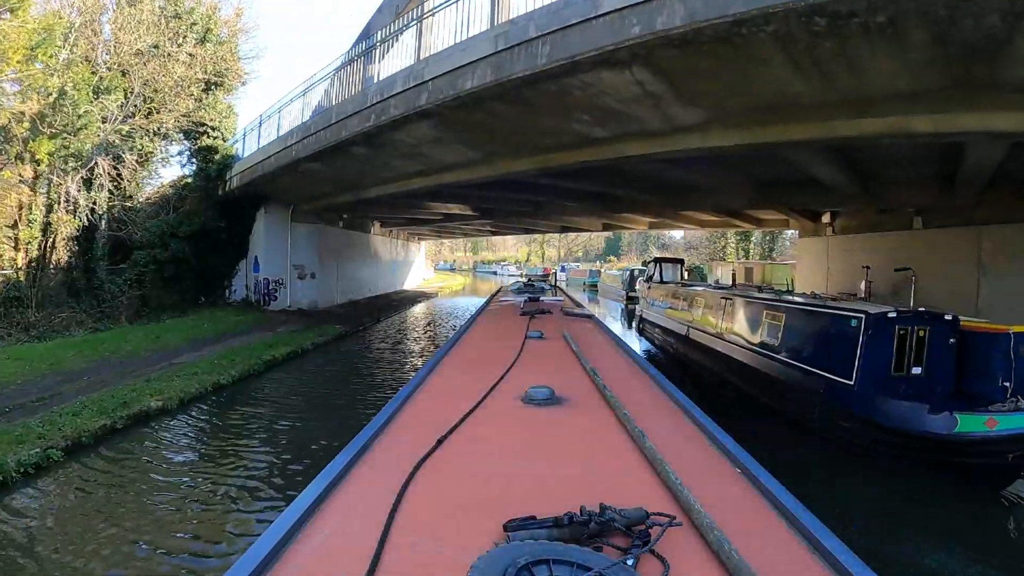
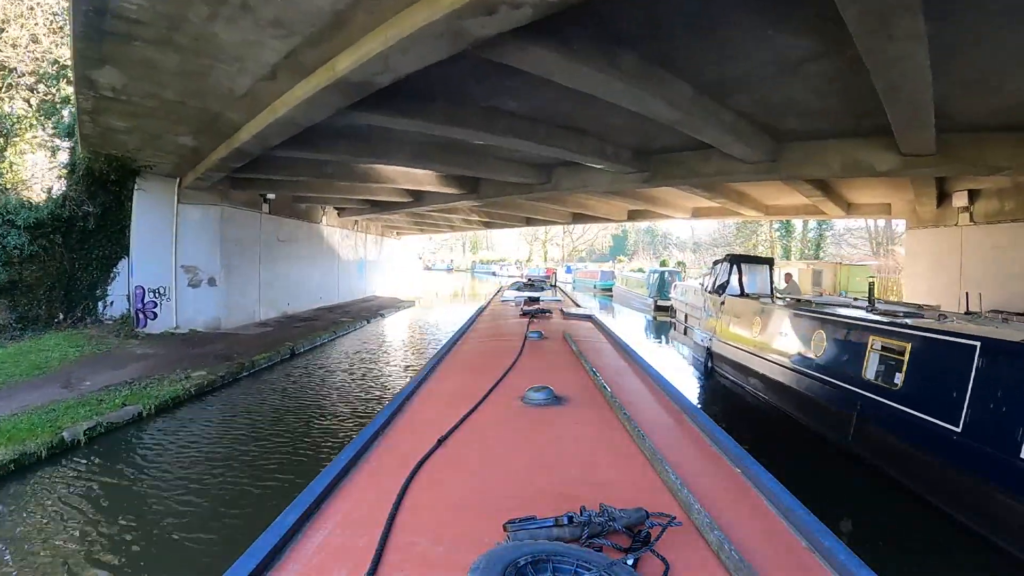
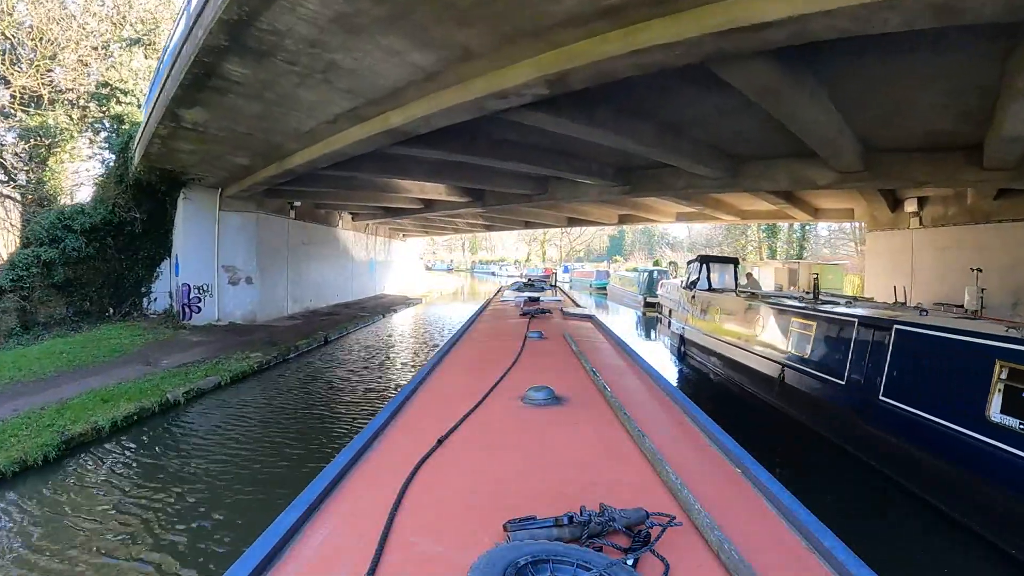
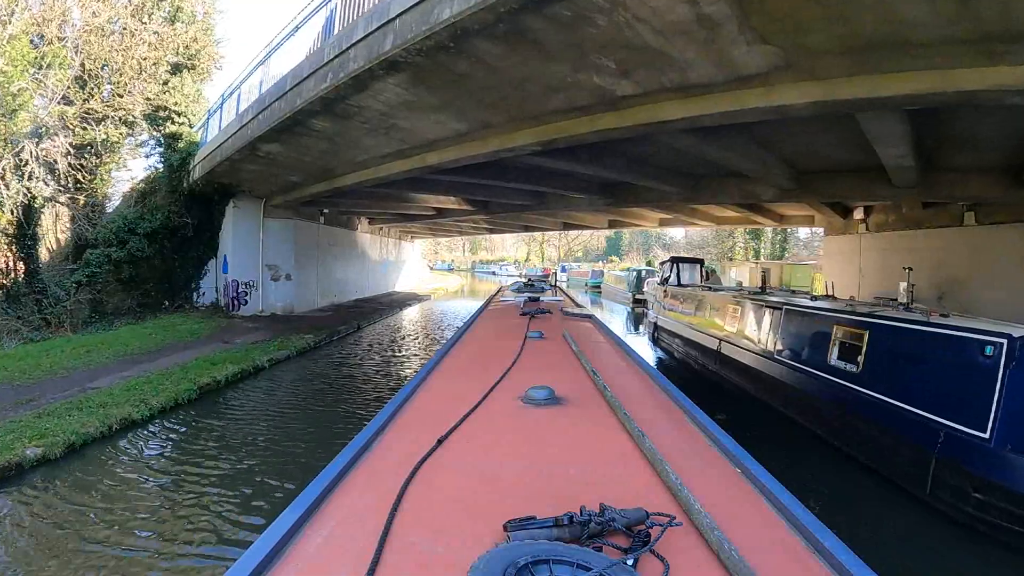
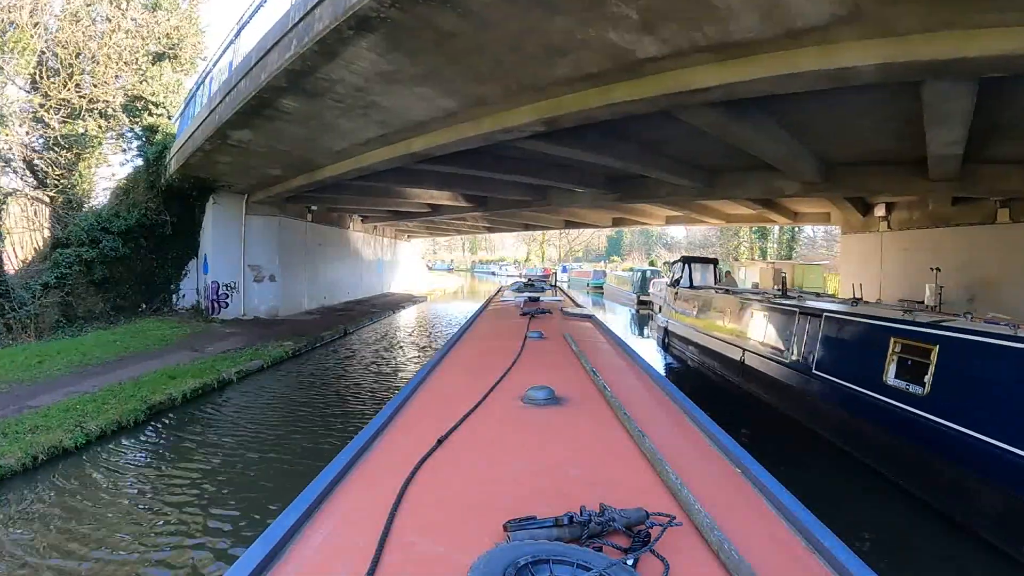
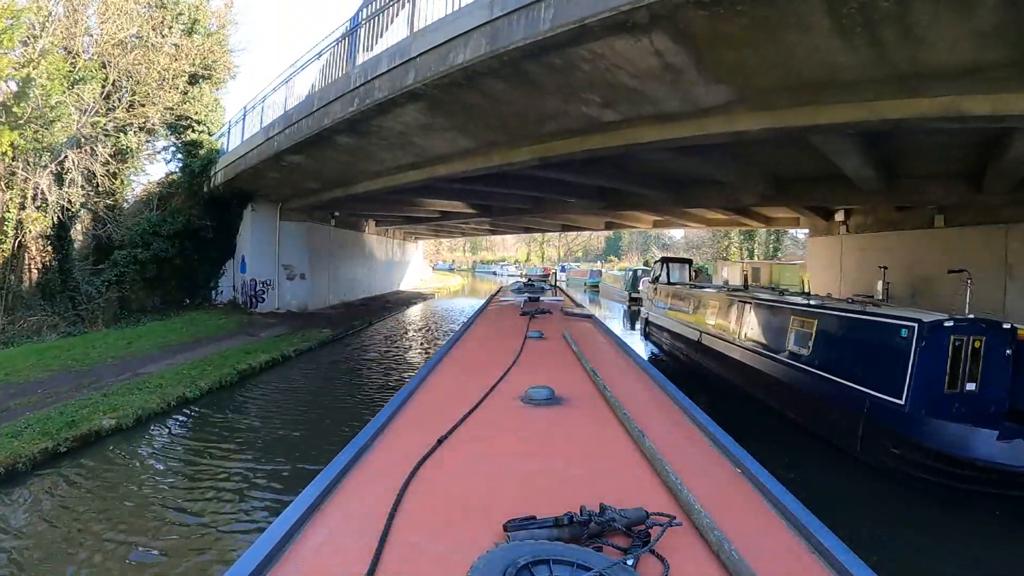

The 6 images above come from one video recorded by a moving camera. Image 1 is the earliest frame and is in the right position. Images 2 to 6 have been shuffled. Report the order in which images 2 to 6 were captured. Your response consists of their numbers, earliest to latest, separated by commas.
6, 4, 5, 3, 2
